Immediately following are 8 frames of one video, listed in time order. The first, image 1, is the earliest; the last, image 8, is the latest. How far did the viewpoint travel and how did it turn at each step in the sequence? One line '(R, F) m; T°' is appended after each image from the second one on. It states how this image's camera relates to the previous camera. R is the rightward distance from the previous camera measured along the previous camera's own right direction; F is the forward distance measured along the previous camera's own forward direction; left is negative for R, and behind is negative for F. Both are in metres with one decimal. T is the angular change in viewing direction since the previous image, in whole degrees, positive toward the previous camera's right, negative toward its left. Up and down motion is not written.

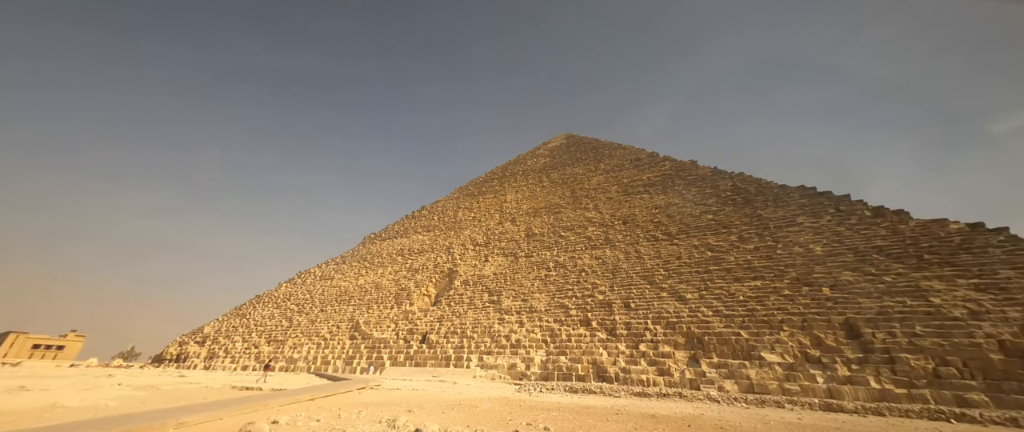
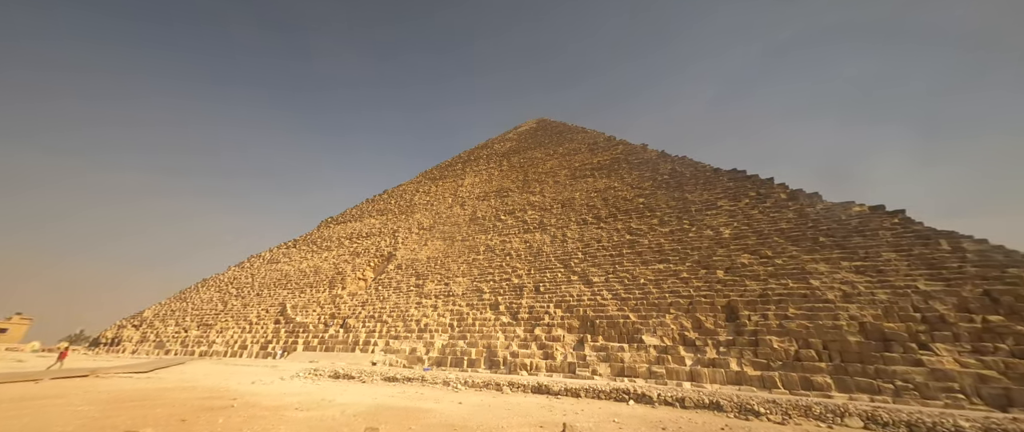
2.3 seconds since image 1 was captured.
(+1.7, +0.3) m; +2°
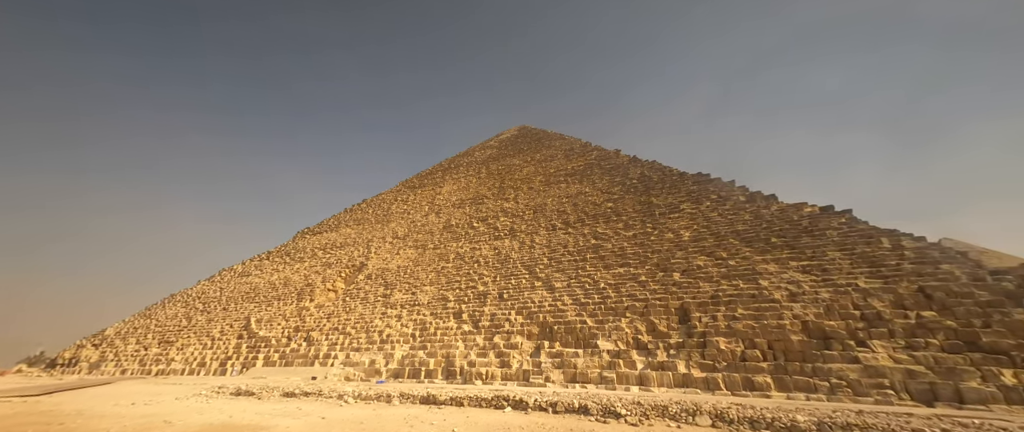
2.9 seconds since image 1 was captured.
(+0.5, 0.0) m; +2°
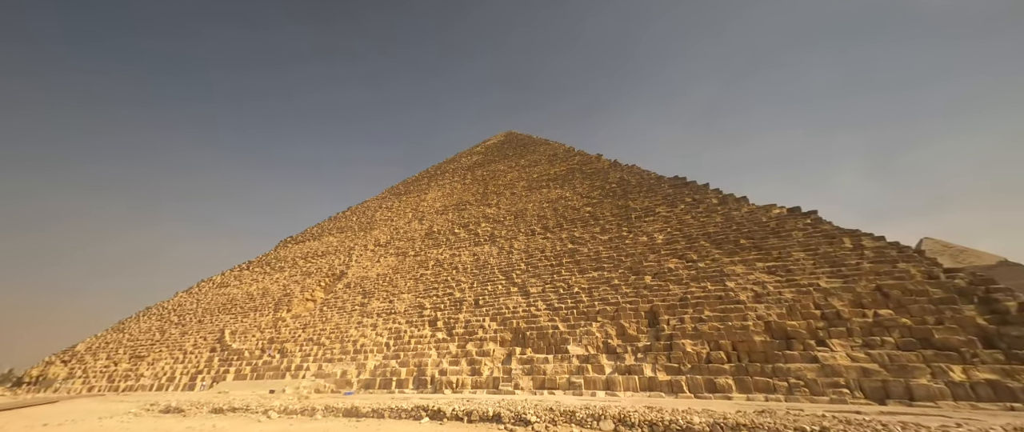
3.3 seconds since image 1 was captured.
(+0.3, 0.0) m; +1°
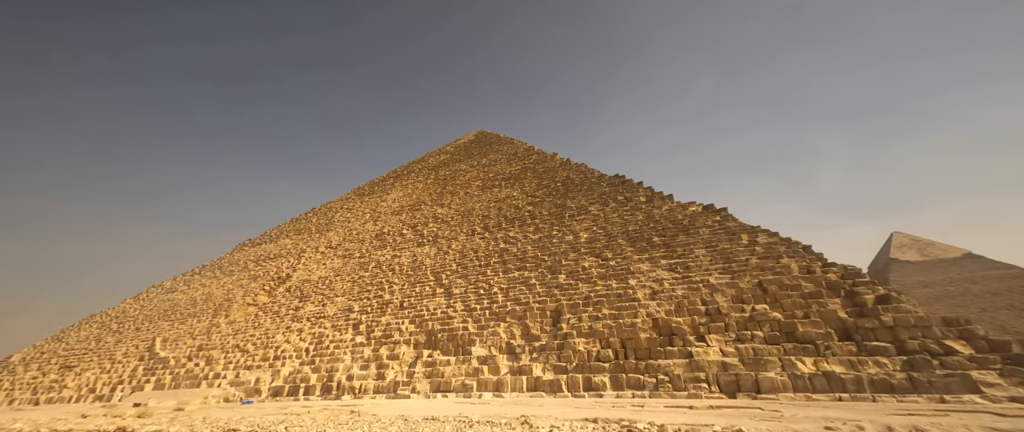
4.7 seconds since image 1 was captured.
(+1.2, 0.0) m; +2°
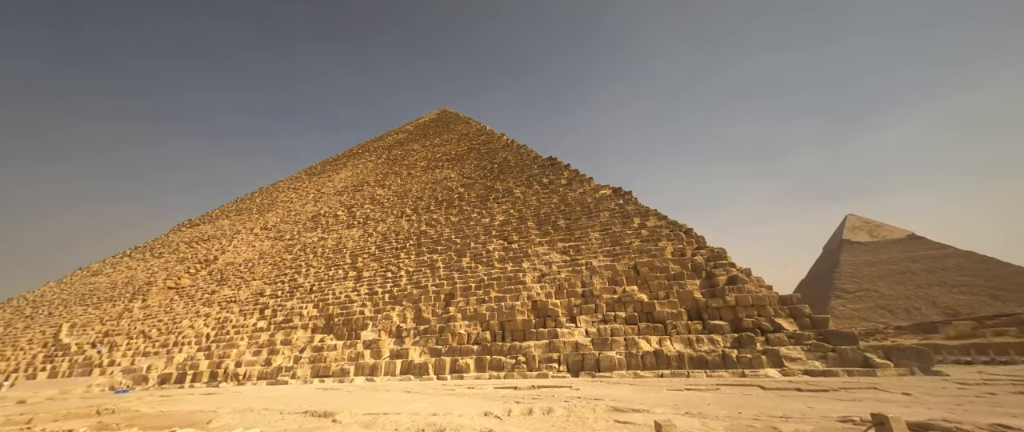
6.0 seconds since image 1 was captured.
(+1.2, 0.0) m; +4°
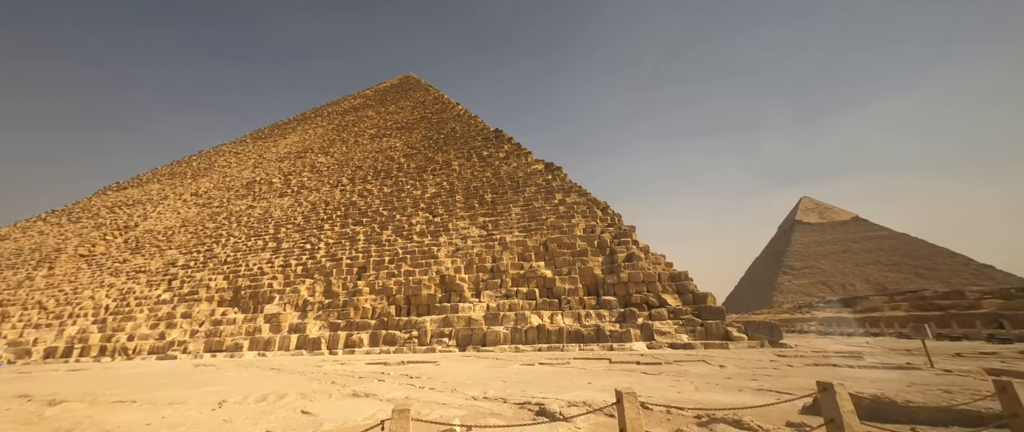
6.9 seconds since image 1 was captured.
(+0.8, +0.1) m; +4°
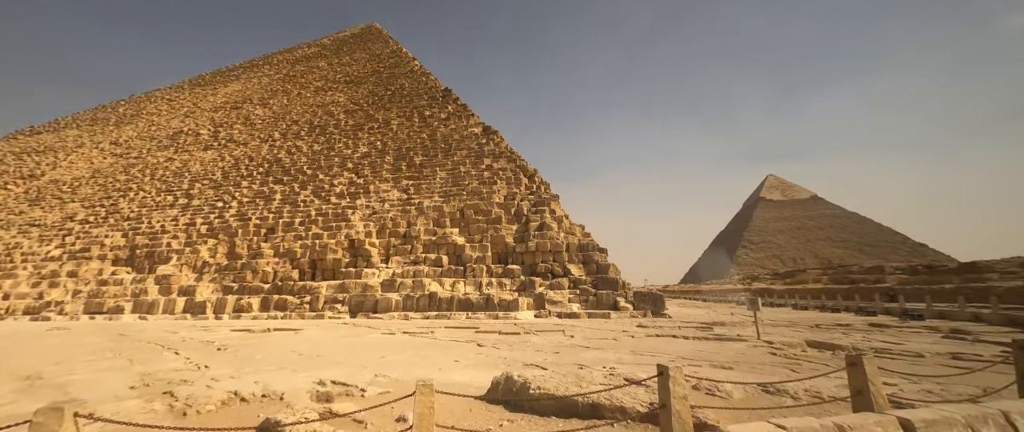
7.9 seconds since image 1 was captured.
(+0.7, +0.1) m; +4°
